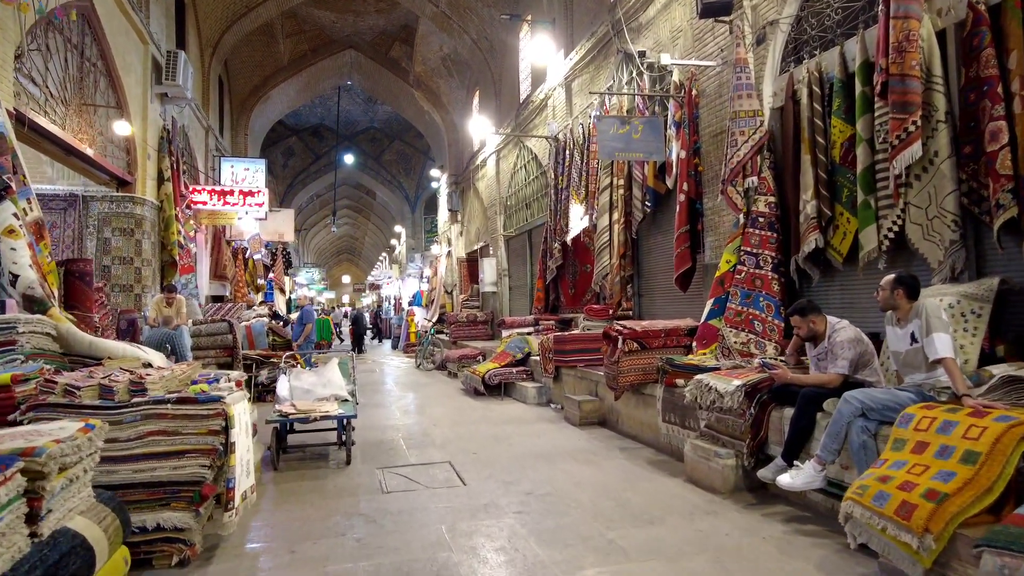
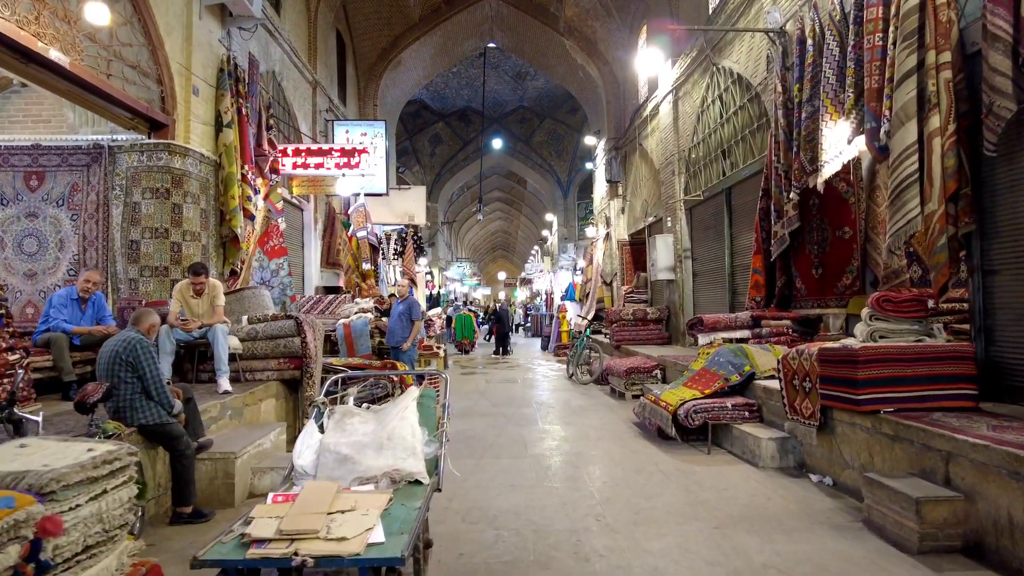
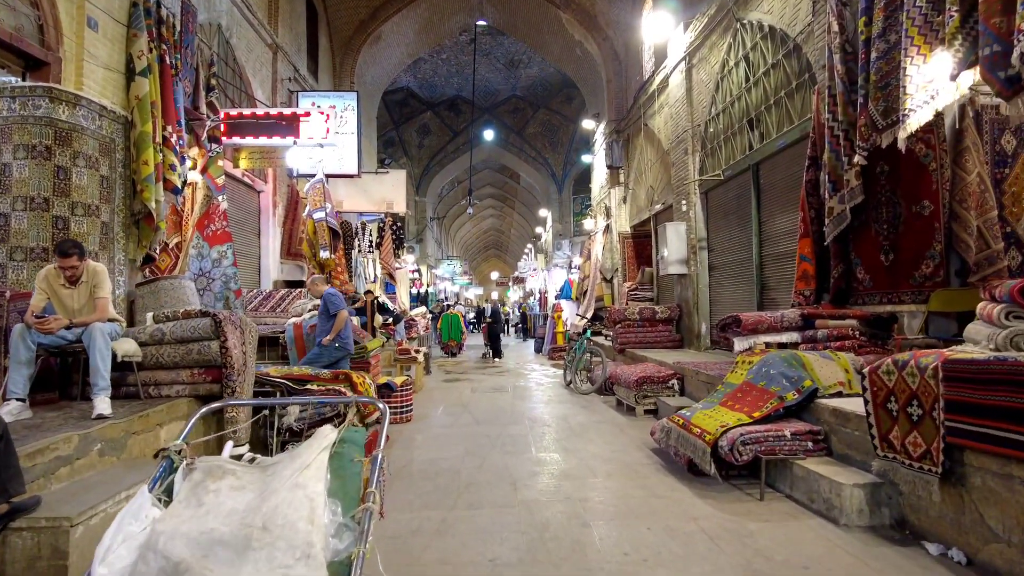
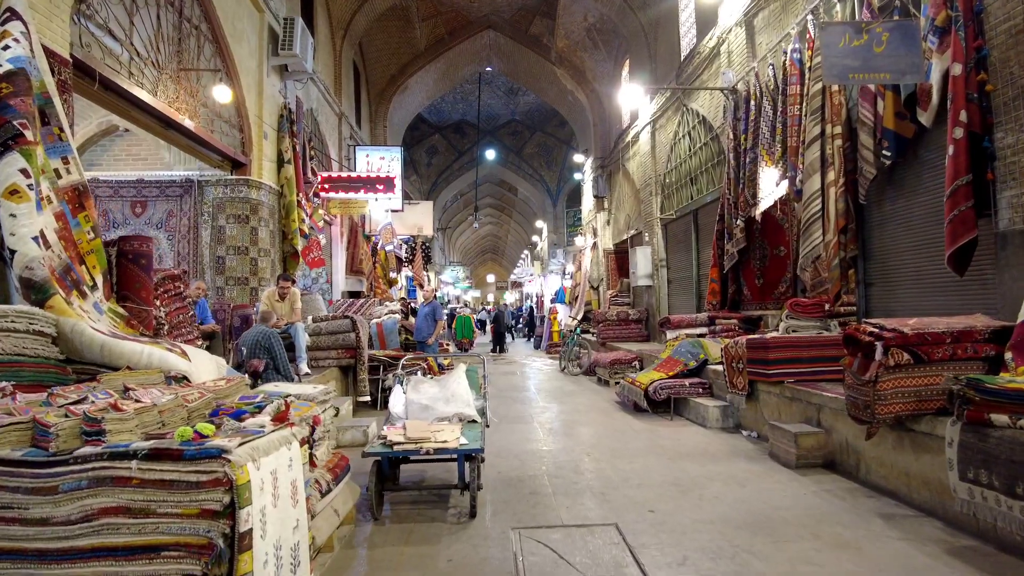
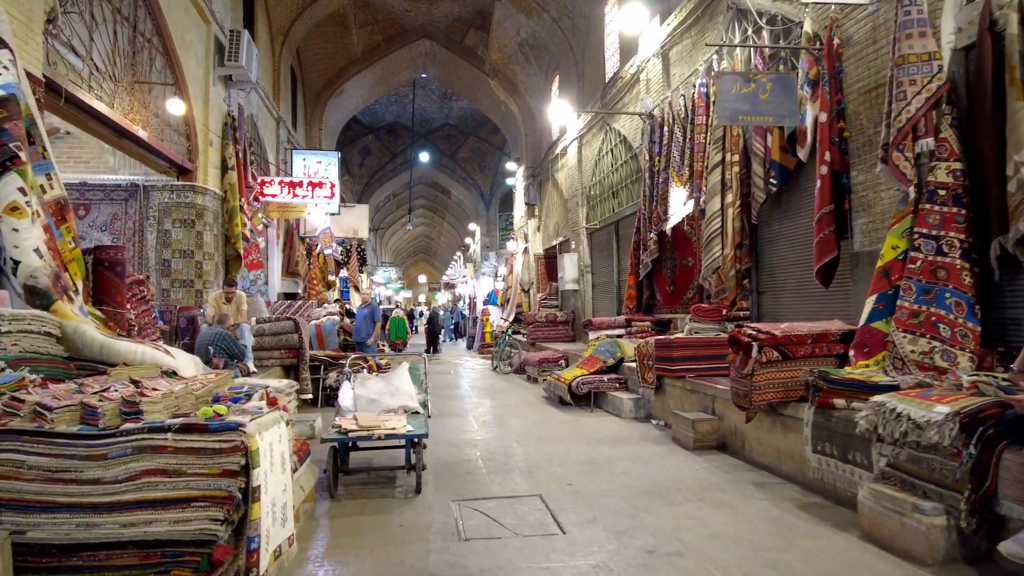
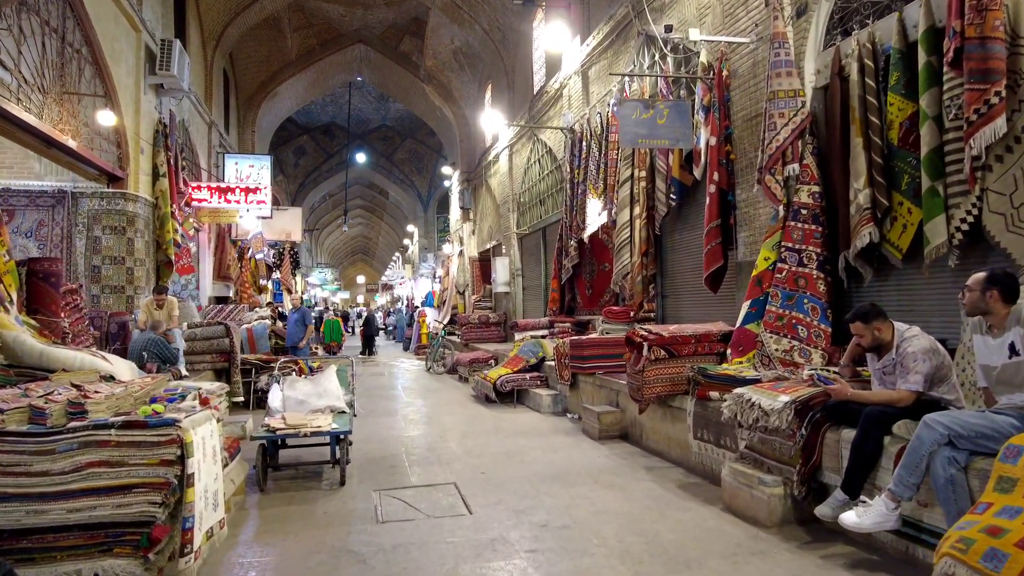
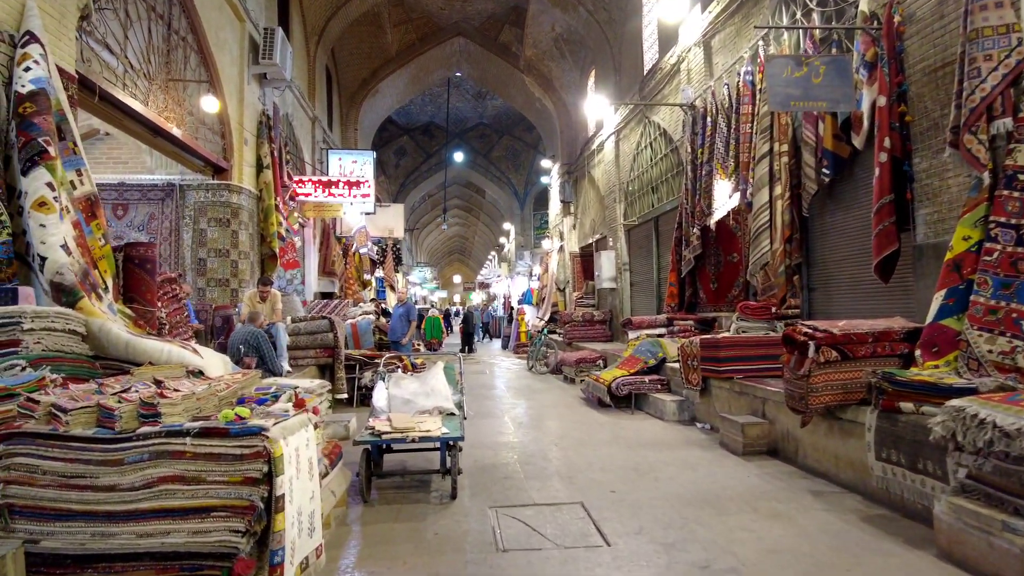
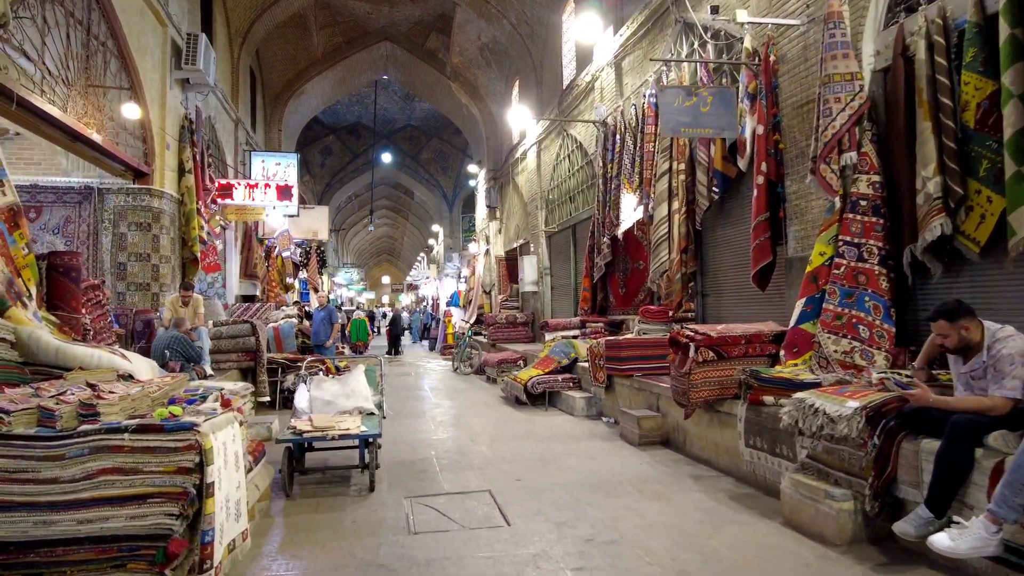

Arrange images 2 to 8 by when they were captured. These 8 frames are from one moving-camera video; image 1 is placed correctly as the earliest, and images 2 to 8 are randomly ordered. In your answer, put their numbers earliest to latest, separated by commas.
6, 8, 5, 7, 4, 2, 3
